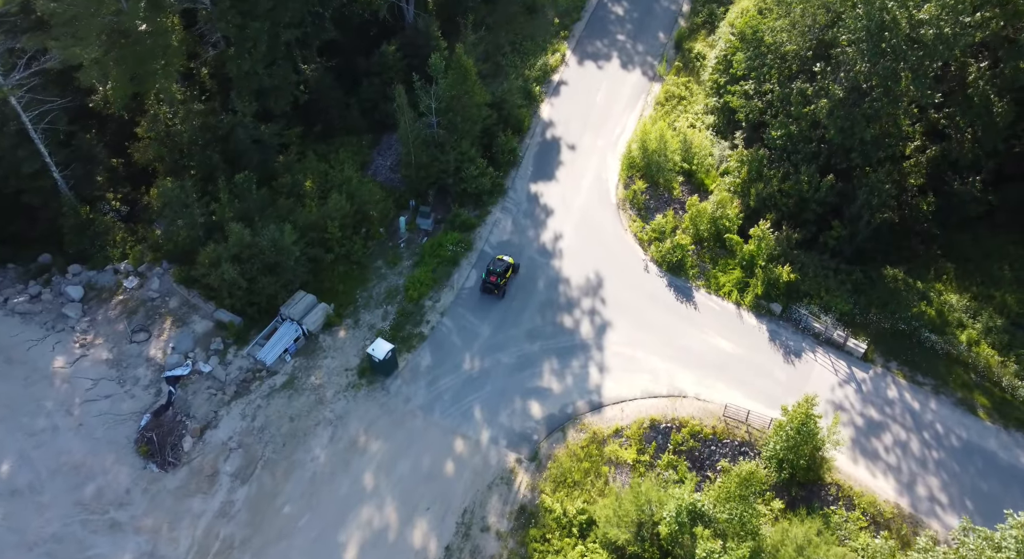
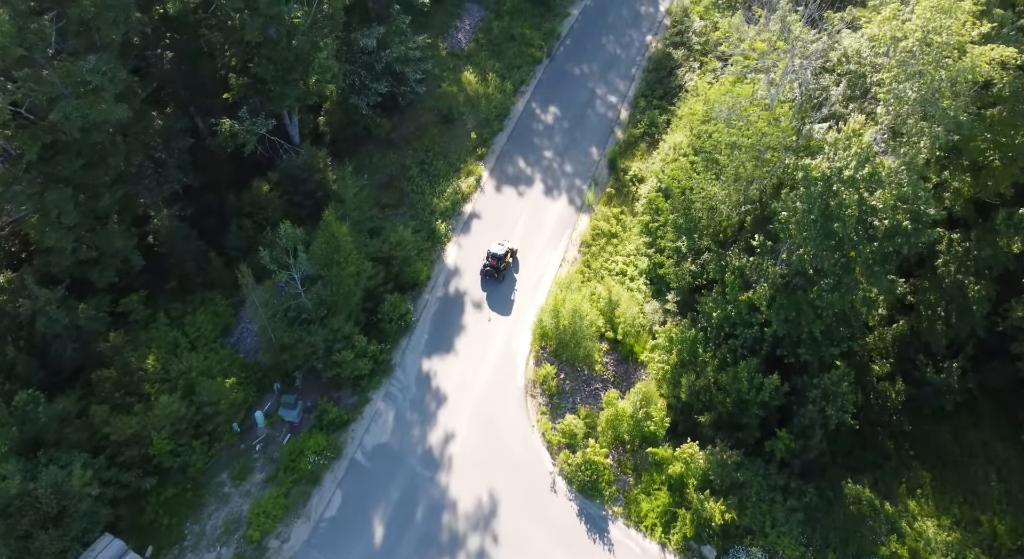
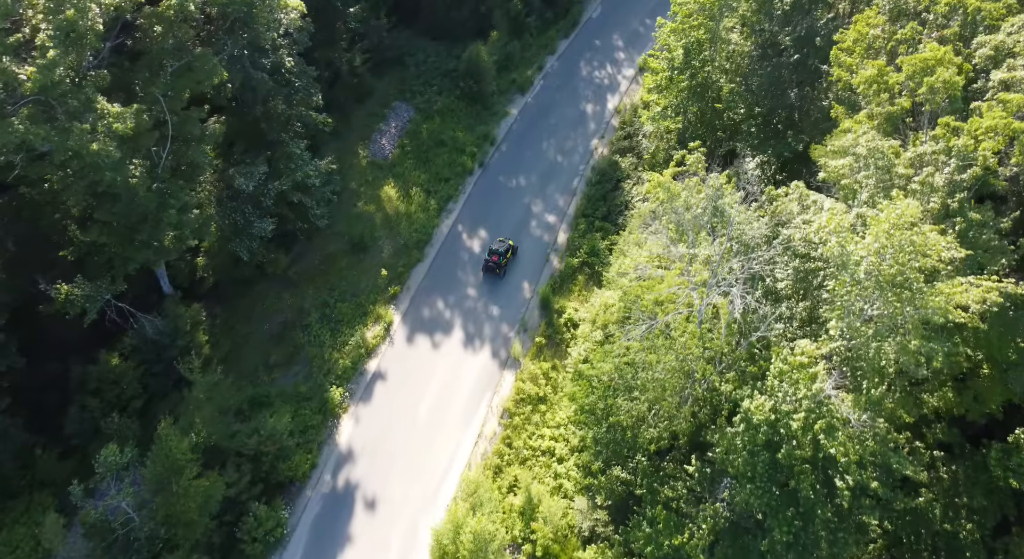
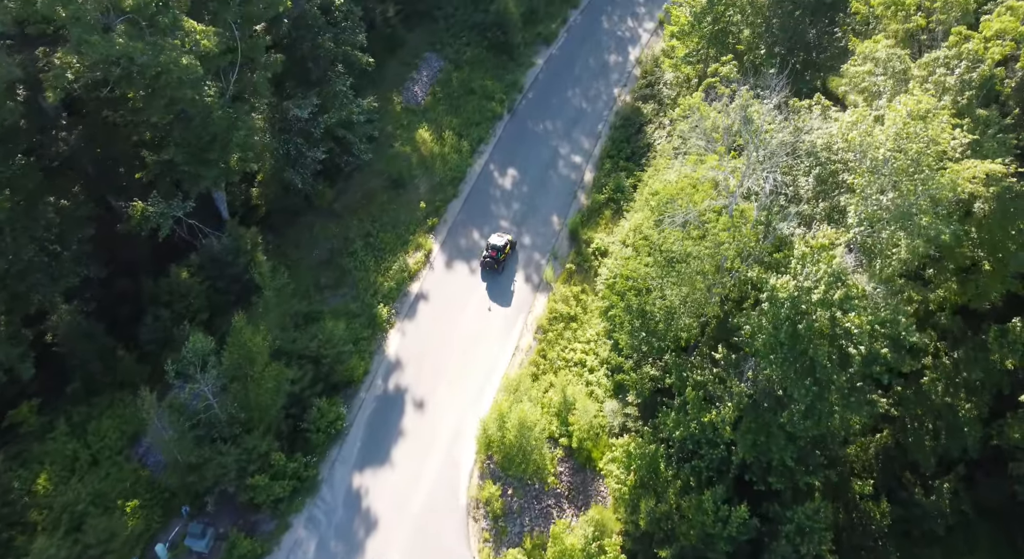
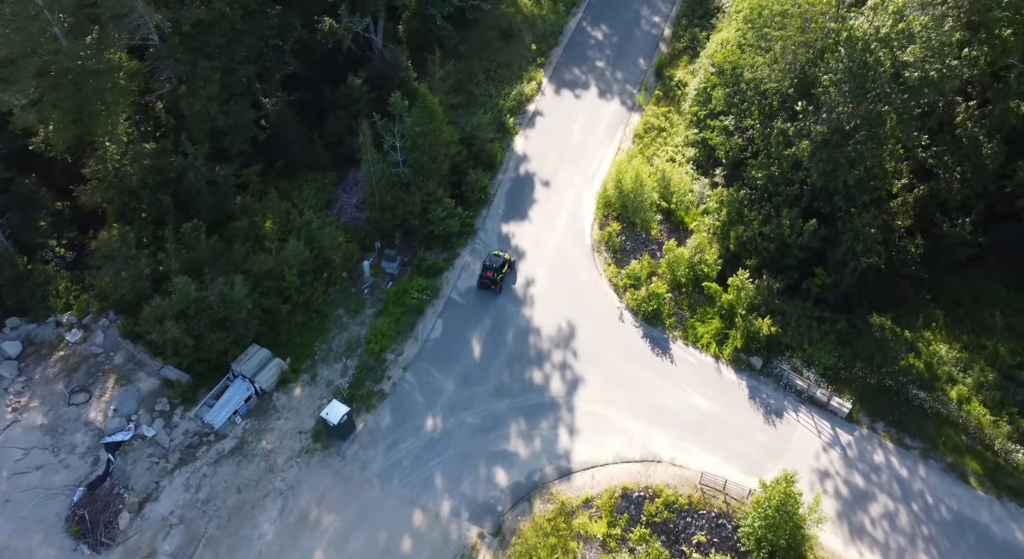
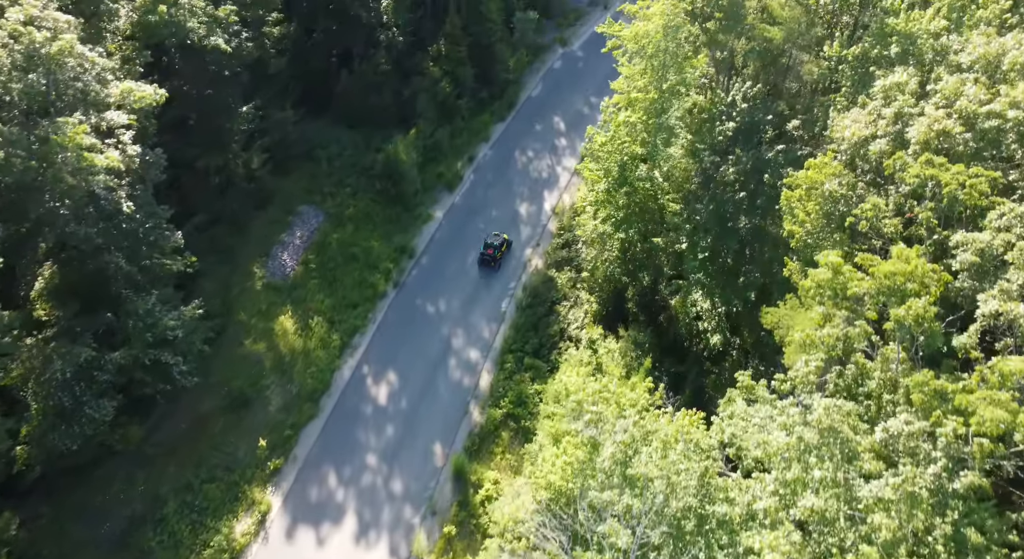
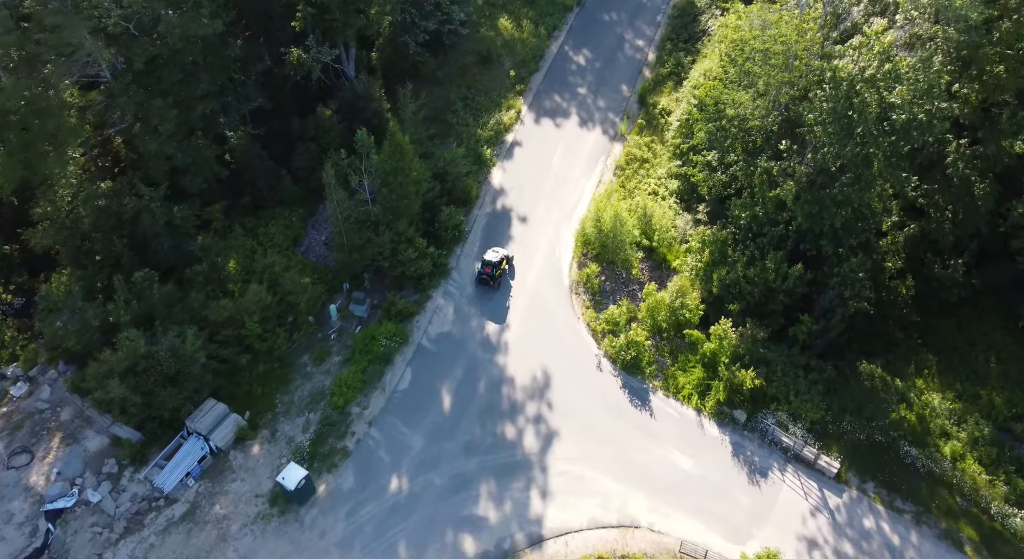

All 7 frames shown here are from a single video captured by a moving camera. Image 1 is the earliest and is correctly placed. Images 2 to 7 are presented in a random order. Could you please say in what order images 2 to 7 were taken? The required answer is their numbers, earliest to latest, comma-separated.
5, 7, 2, 4, 3, 6
